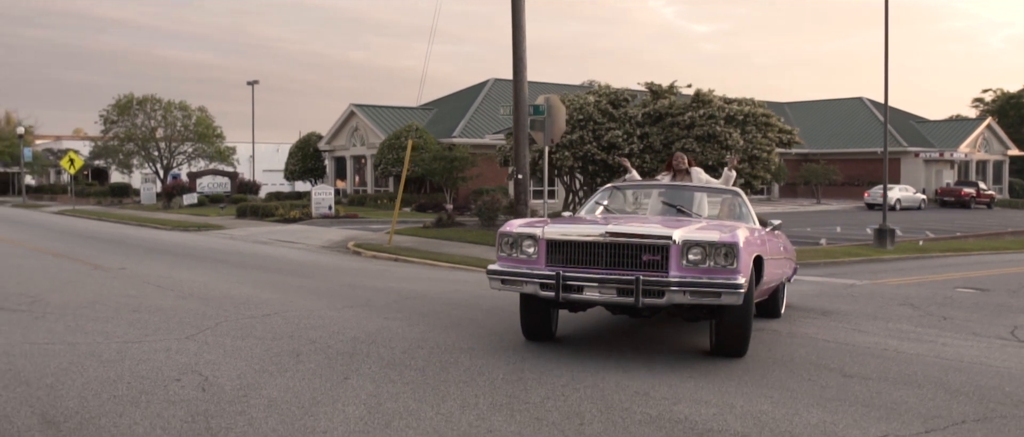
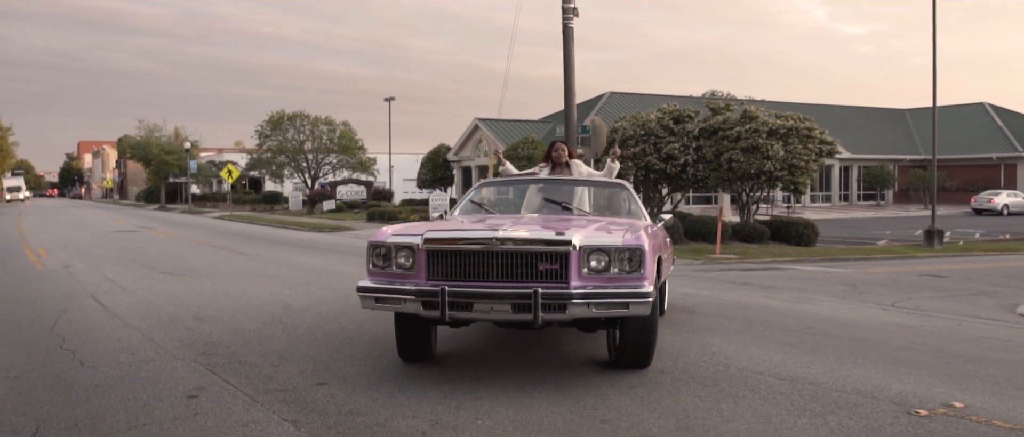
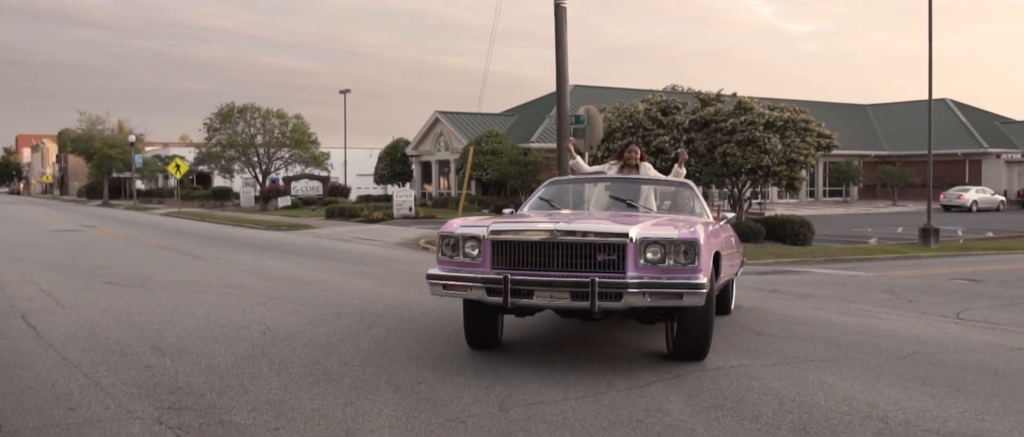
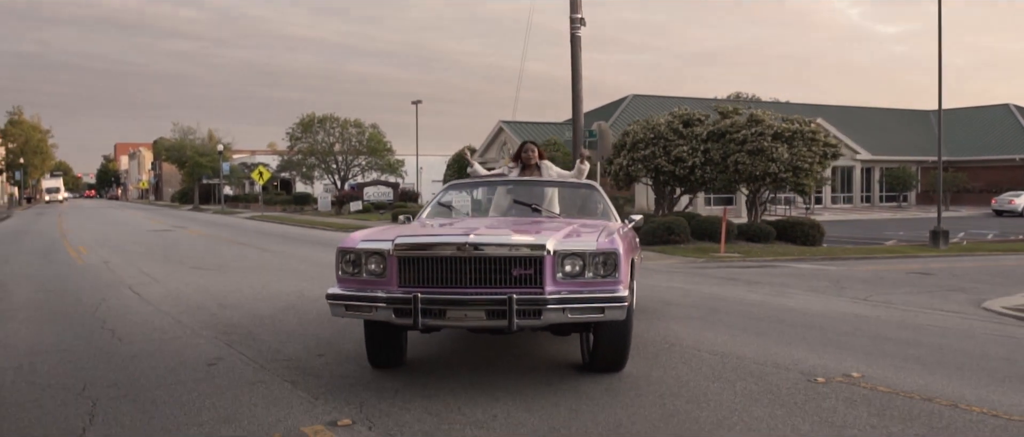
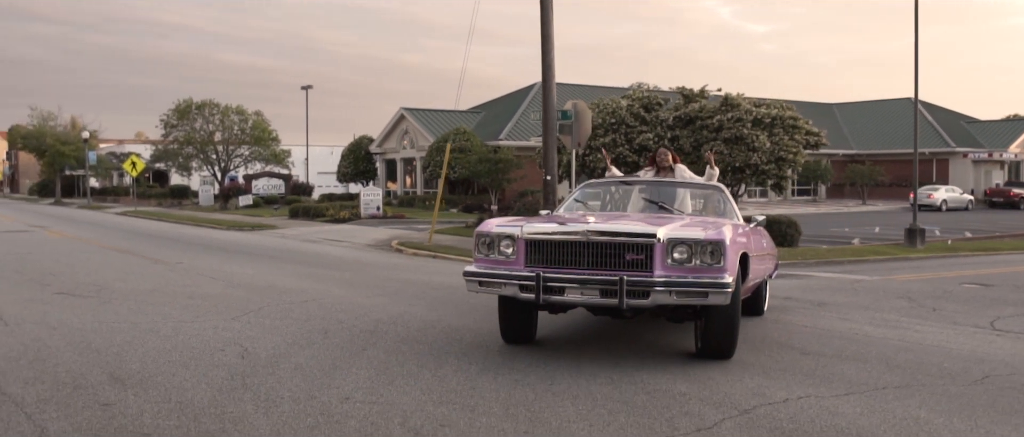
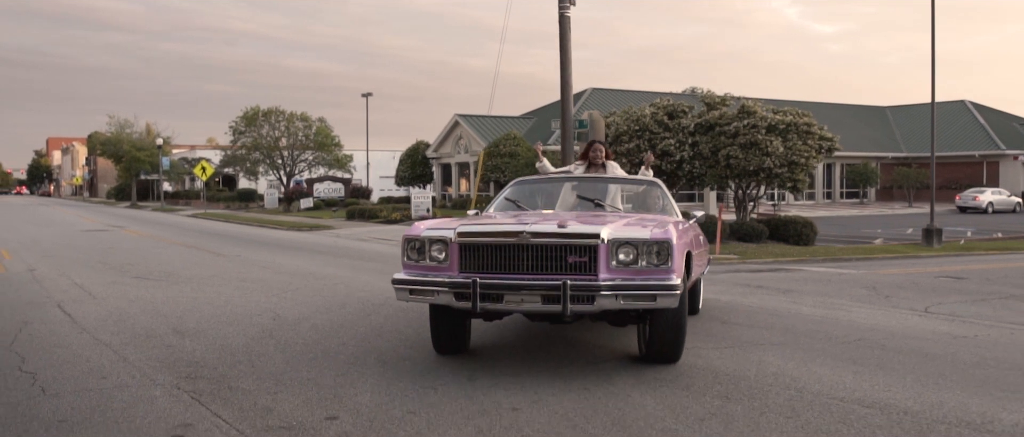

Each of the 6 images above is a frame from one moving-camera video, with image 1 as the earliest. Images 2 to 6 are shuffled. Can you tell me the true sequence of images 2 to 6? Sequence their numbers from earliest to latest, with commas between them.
5, 3, 6, 2, 4
